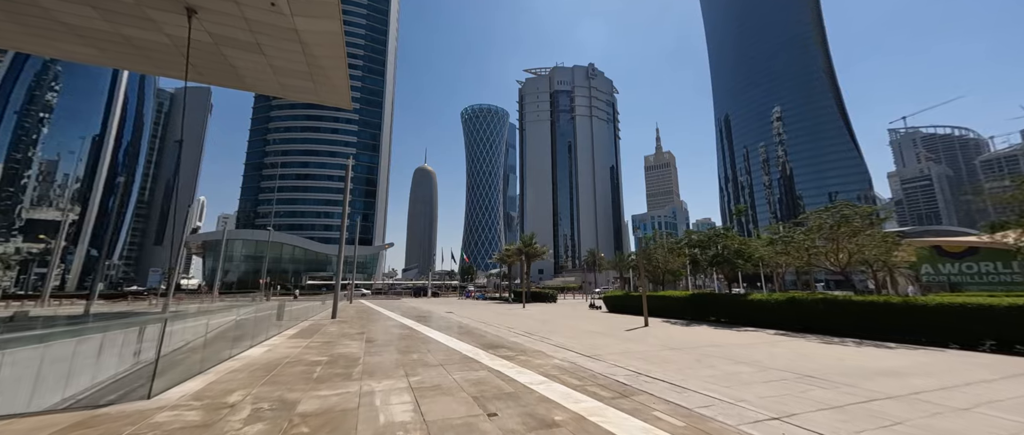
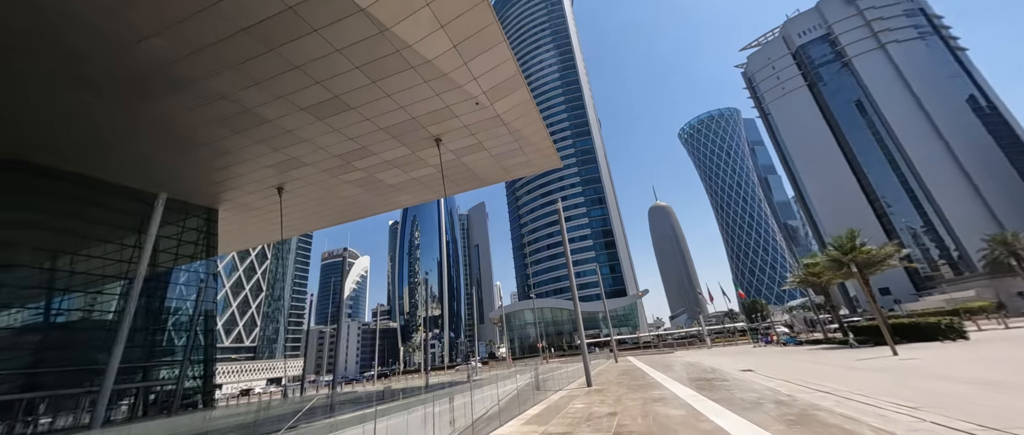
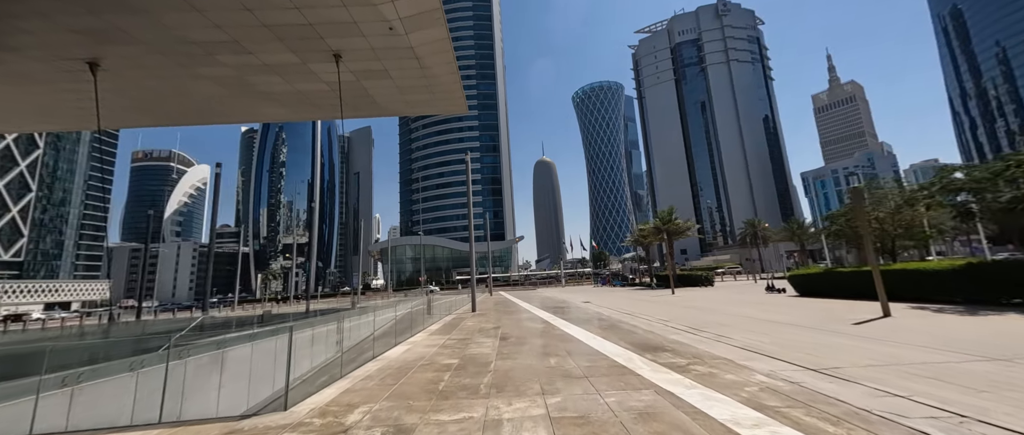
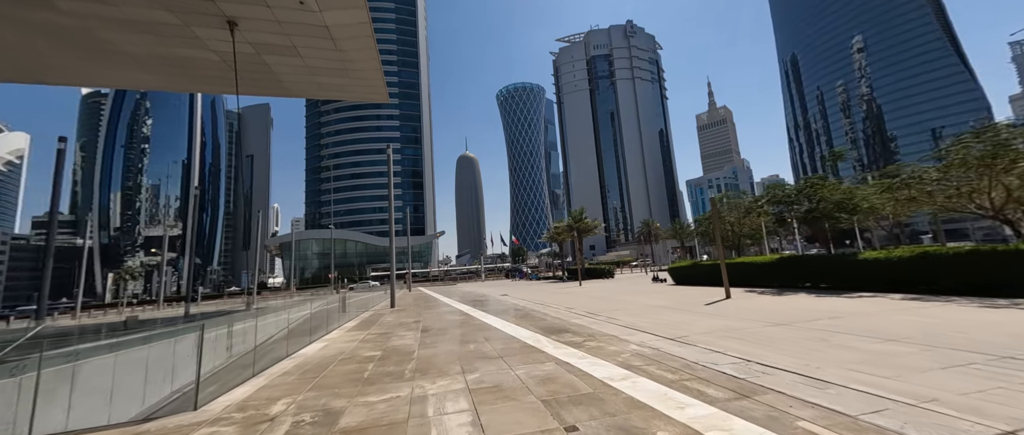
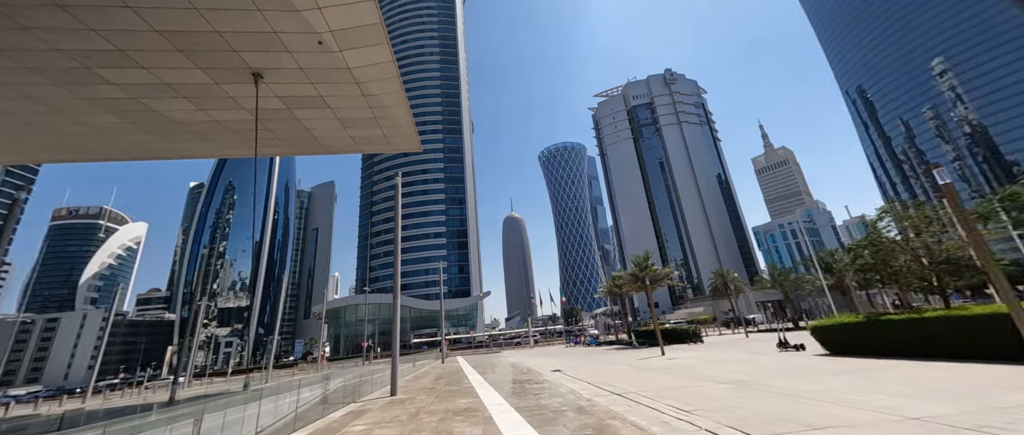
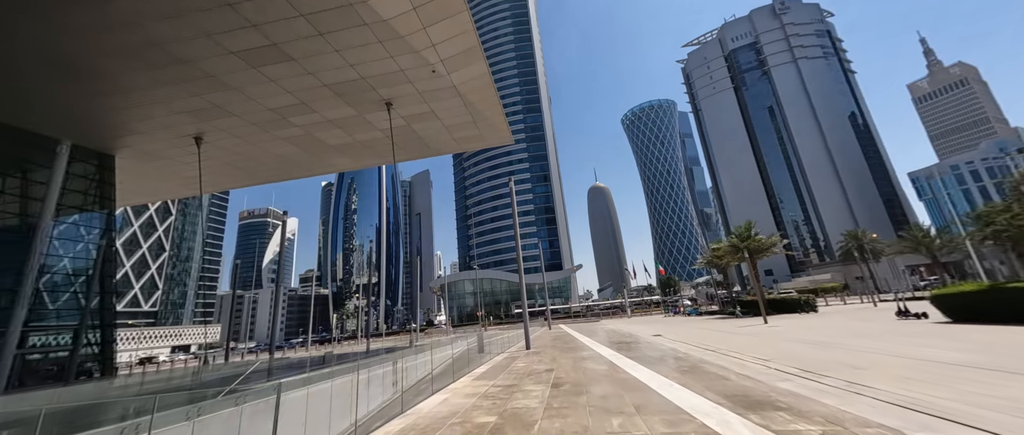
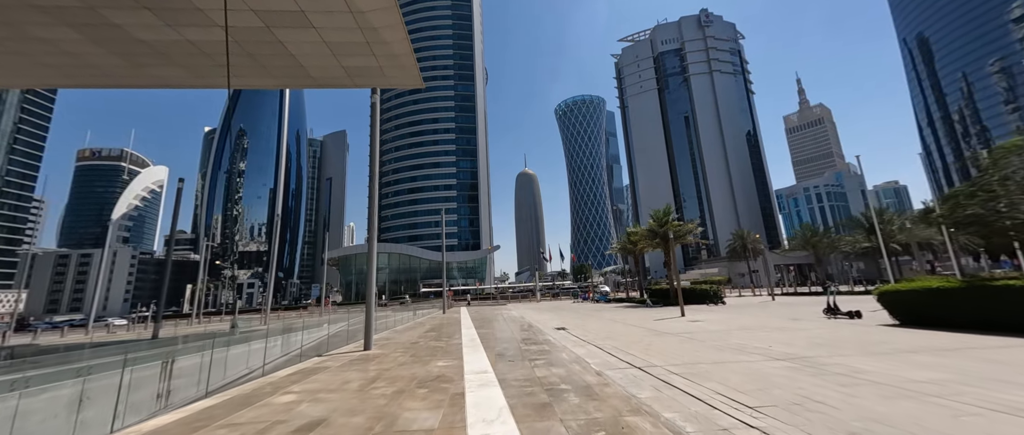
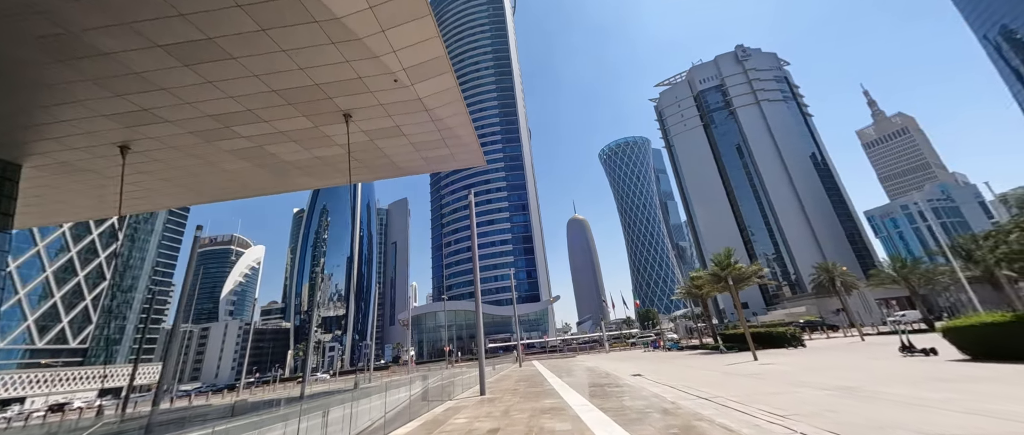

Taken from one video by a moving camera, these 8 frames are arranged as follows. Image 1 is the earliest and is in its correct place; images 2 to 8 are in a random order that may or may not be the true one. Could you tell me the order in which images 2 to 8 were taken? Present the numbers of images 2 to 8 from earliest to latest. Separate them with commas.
4, 3, 6, 2, 8, 5, 7
